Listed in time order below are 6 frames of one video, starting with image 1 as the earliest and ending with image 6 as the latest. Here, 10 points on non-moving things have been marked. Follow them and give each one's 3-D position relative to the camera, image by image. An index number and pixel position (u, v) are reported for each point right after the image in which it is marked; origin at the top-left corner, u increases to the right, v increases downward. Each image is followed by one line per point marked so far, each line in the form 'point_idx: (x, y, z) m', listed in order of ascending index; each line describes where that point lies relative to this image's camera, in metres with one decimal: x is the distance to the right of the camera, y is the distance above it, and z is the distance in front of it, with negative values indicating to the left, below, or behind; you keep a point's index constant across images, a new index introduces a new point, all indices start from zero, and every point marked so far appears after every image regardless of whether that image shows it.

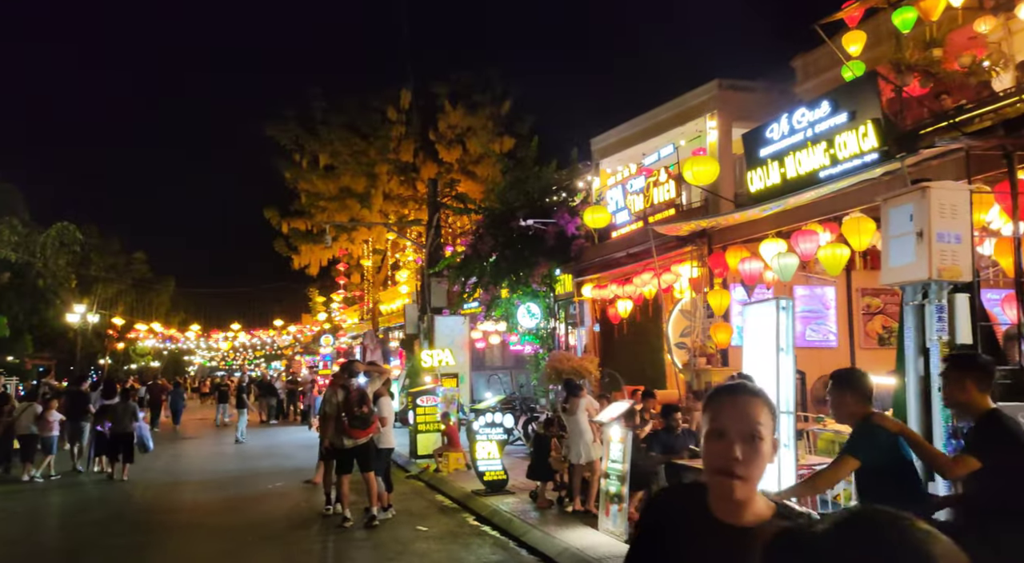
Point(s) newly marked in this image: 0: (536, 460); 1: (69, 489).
0: (+0.3, -2.2, +10.6) m
1: (-8.4, -3.9, +16.3) m
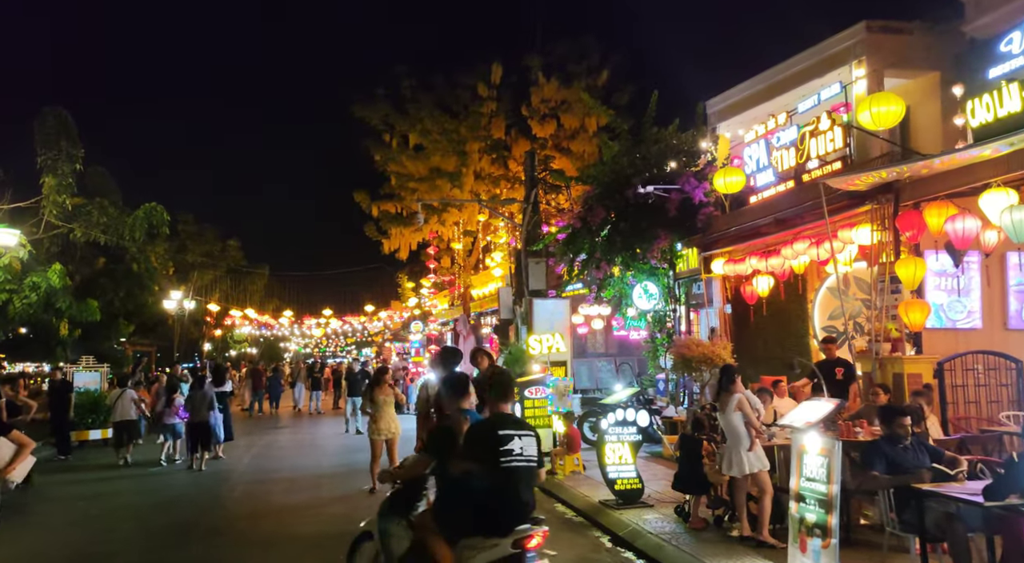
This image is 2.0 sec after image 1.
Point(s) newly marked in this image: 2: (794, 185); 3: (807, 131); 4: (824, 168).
0: (+1.7, -1.9, +8.6) m
1: (-6.3, -3.6, +15.1) m
2: (+4.0, +1.4, +12.2) m
3: (+4.1, +2.1, +11.8) m
4: (+4.2, +1.5, +11.5) m
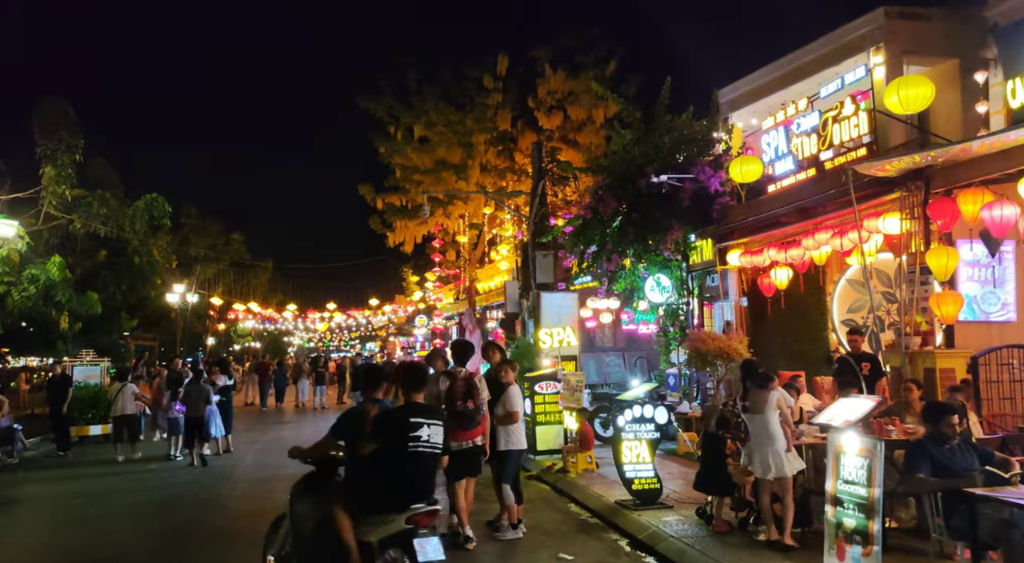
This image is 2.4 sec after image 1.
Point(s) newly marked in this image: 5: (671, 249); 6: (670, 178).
0: (+1.9, -1.8, +8.1) m
1: (-6.1, -3.4, +14.8) m
2: (+4.2, +1.5, +11.8) m
3: (+4.2, +2.2, +11.4) m
4: (+4.3, +1.6, +11.1) m
5: (+2.9, +0.6, +15.5) m
6: (+2.8, +1.8, +15.0) m
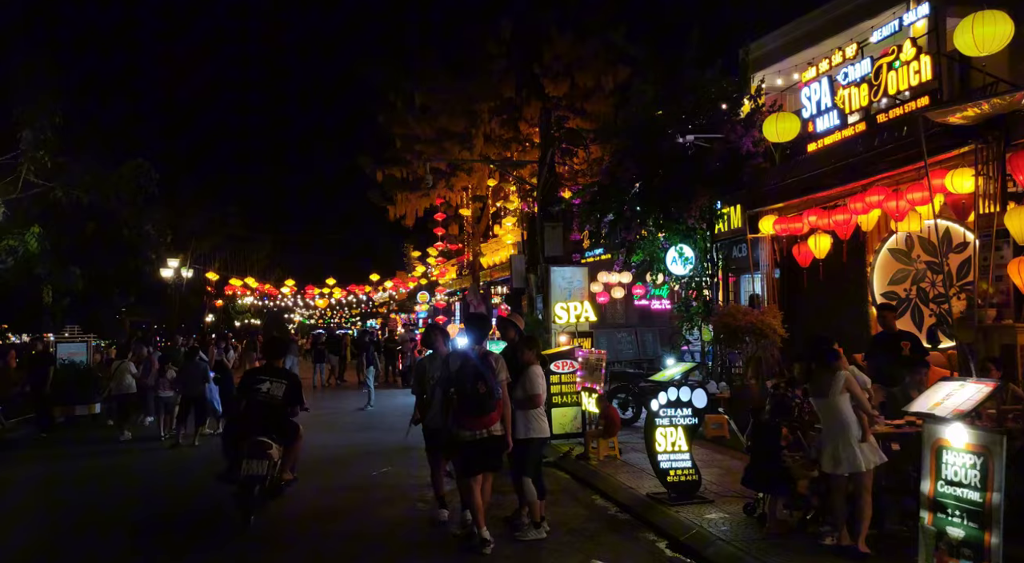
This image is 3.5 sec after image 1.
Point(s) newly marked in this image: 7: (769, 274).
0: (+2.1, -1.5, +7.1) m
1: (-6.0, -3.0, +13.7) m
2: (+4.4, +1.9, +10.6) m
3: (+4.4, +2.6, +10.2) m
4: (+4.5, +2.0, +9.9) m
5: (+3.1, +1.1, +14.4) m
6: (+3.0, +2.3, +13.8) m
7: (+4.2, +0.1, +14.1) m
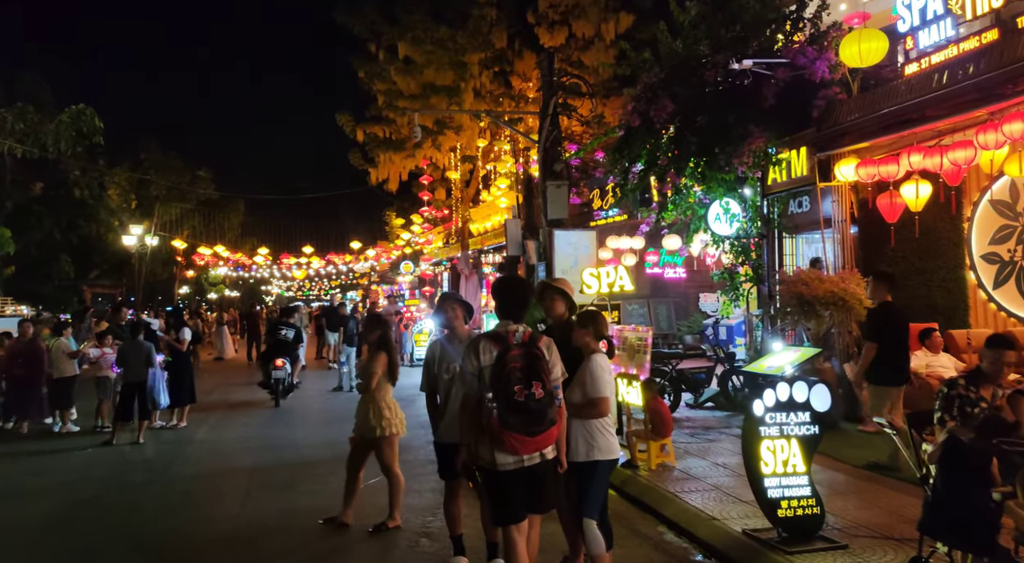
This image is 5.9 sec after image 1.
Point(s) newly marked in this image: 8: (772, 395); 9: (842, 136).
0: (+2.4, -1.2, +4.6) m
1: (-5.7, -2.5, +11.2) m
2: (+4.6, +2.3, +8.1) m
3: (+4.7, +3.0, +7.7) m
4: (+4.8, +2.4, +7.4) m
5: (+3.3, +1.6, +11.9) m
6: (+3.1, +2.8, +11.2) m
7: (+4.4, +0.7, +11.7) m
8: (+1.9, -0.8, +6.0) m
9: (+4.1, +1.8, +10.6) m
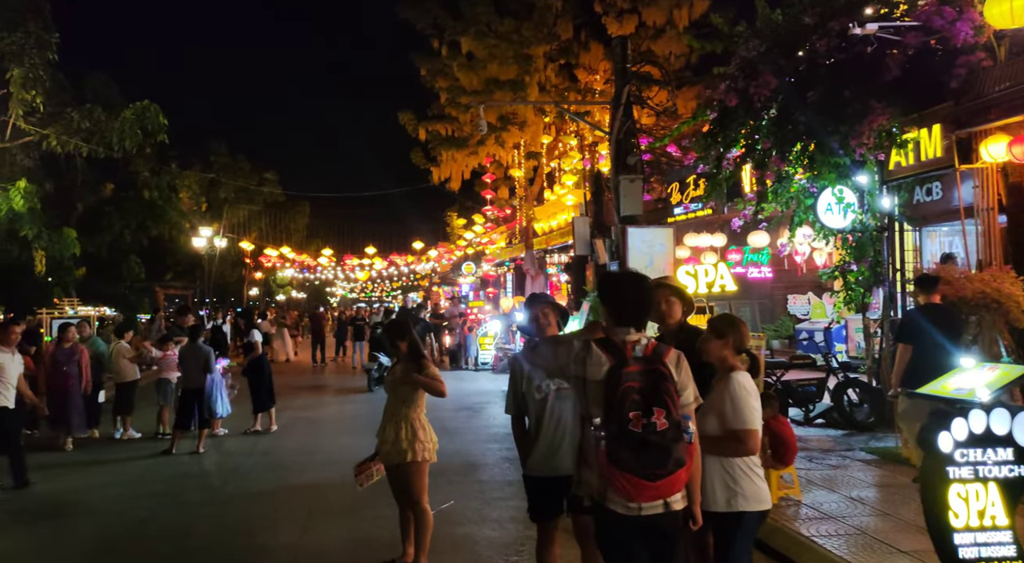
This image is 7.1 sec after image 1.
0: (+2.9, -1.2, +3.2) m
1: (-4.8, -2.5, +10.3) m
2: (+5.4, +2.3, +6.5) m
3: (+5.4, +3.0, +6.1) m
4: (+5.5, +2.4, +5.8) m
5: (+4.3, +1.6, +10.4) m
6: (+4.1, +2.8, +9.7) m
7: (+5.4, +0.7, +10.1) m
8: (+2.5, -0.7, +4.6) m
9: (+5.0, +1.8, +9.1) m
